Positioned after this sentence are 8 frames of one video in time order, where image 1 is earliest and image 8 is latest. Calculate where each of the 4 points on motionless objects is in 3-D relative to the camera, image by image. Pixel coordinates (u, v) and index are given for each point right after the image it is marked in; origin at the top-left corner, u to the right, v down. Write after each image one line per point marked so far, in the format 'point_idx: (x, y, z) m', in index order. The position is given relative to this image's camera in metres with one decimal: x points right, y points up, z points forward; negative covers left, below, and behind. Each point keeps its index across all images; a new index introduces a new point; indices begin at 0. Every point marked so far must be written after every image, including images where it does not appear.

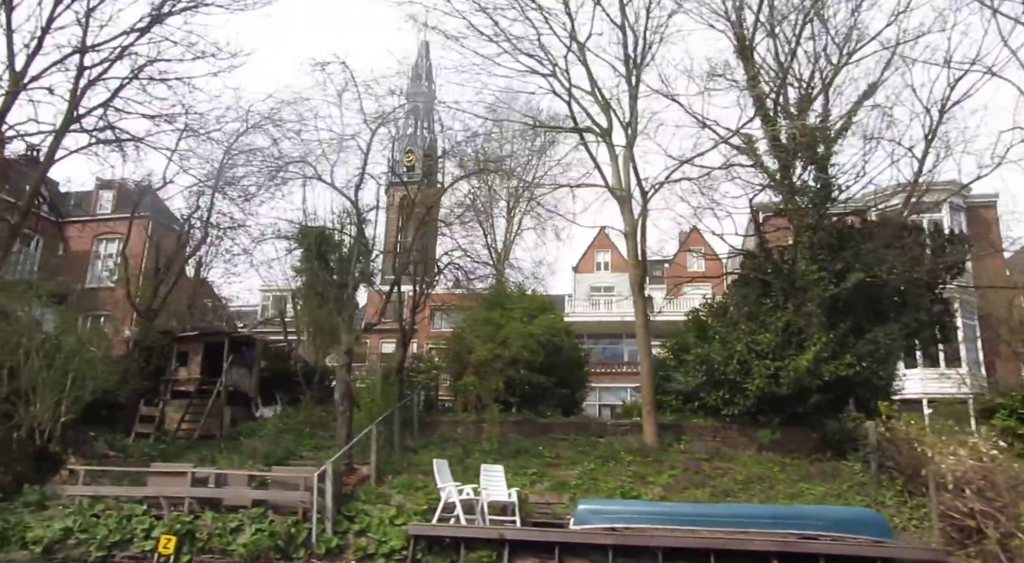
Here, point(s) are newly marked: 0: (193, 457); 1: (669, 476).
0: (-5.7, -3.1, +12.4) m
1: (+2.5, -3.2, +11.2) m
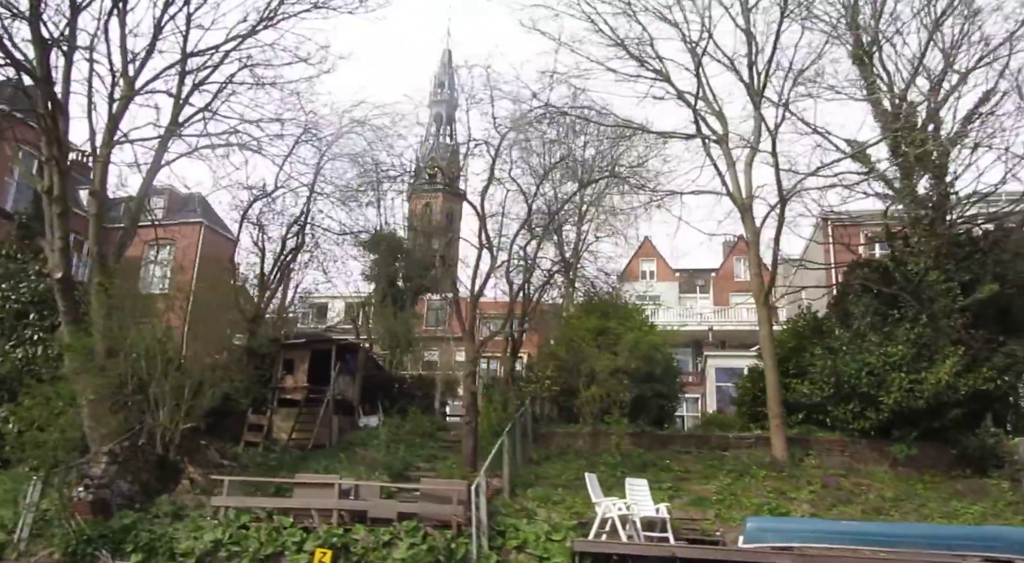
0: (-3.5, -3.3, +12.2) m
1: (+4.7, -3.3, +10.9) m
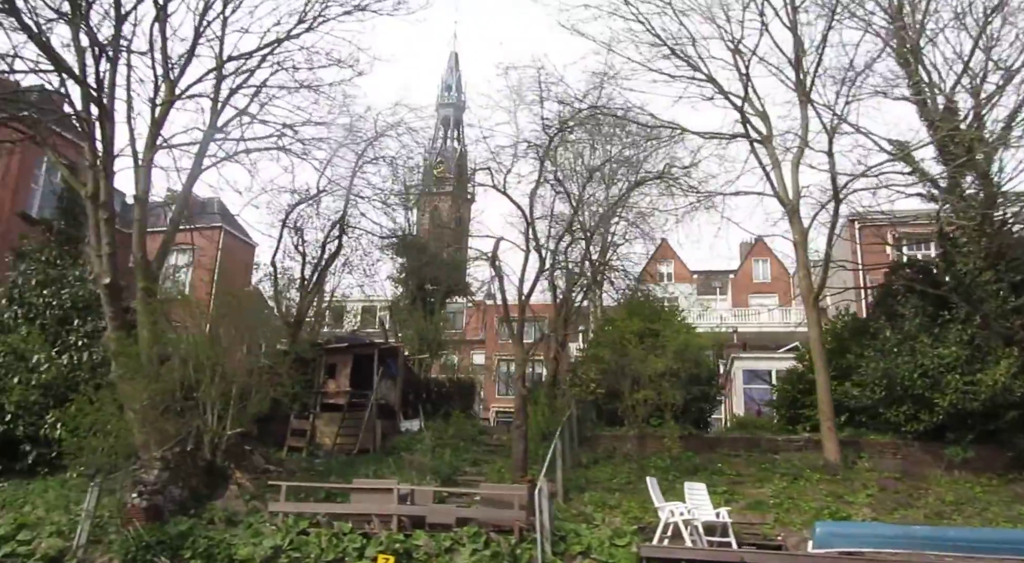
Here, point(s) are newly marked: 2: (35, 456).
0: (-2.7, -3.3, +12.1) m
1: (+5.5, -3.3, +10.7) m
2: (-8.4, -3.1, +12.2) m
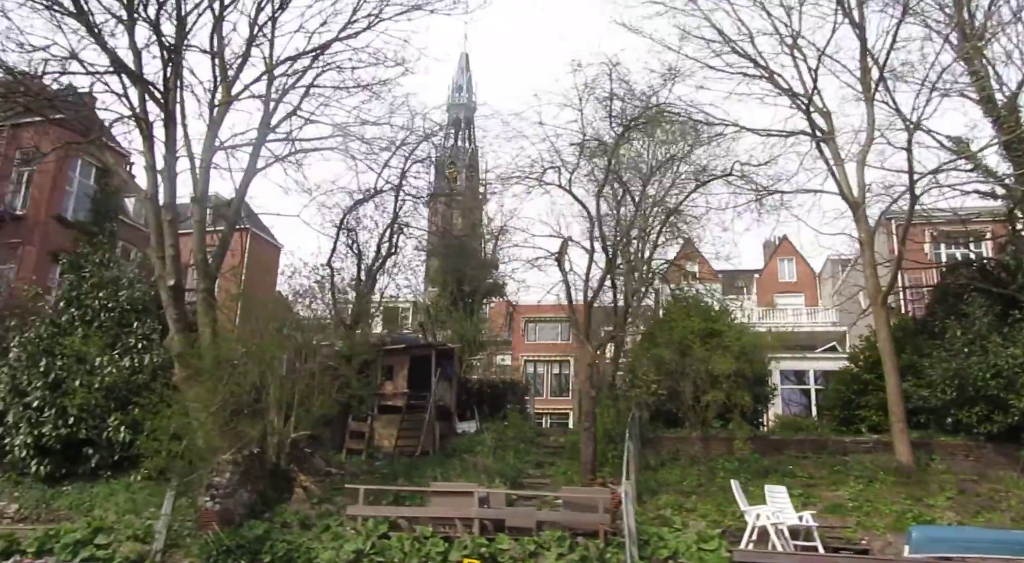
0: (-1.5, -3.4, +12.0) m
1: (+6.7, -3.3, +10.5) m
2: (-7.3, -3.1, +12.1) m
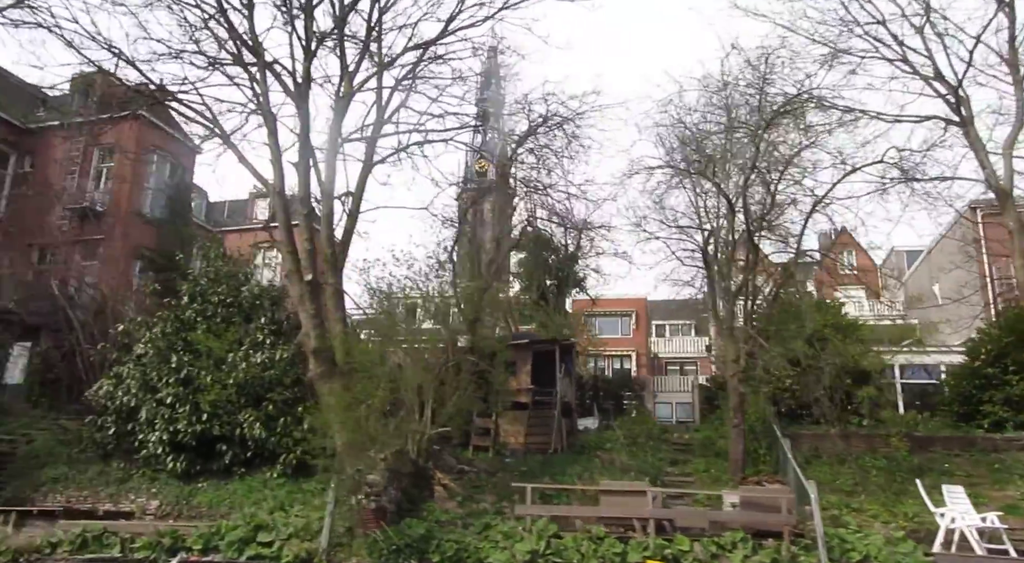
0: (+0.9, -3.2, +11.8) m
1: (+9.0, -3.2, +10.1) m
2: (-4.9, -3.0, +12.1) m
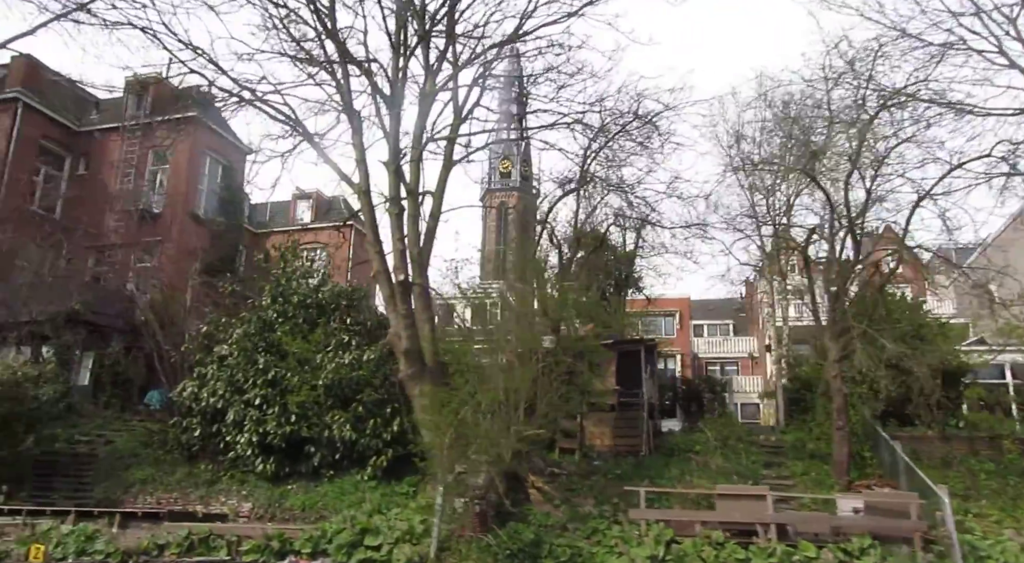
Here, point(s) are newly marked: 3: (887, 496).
0: (+2.4, -3.2, +11.6) m
1: (+10.5, -3.1, +9.7) m
2: (-3.3, -3.0, +12.0) m
3: (+4.8, -2.8, +8.9) m
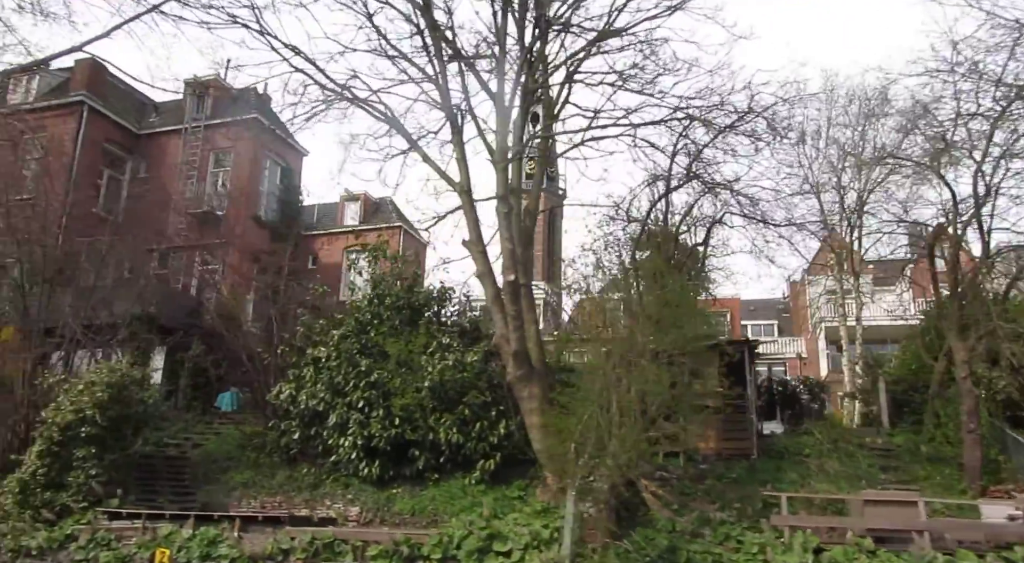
0: (+4.3, -3.2, +11.3) m
1: (+12.3, -3.1, +9.2) m
2: (-1.5, -3.1, +11.8) m
3: (+6.6, -2.8, +8.6) m
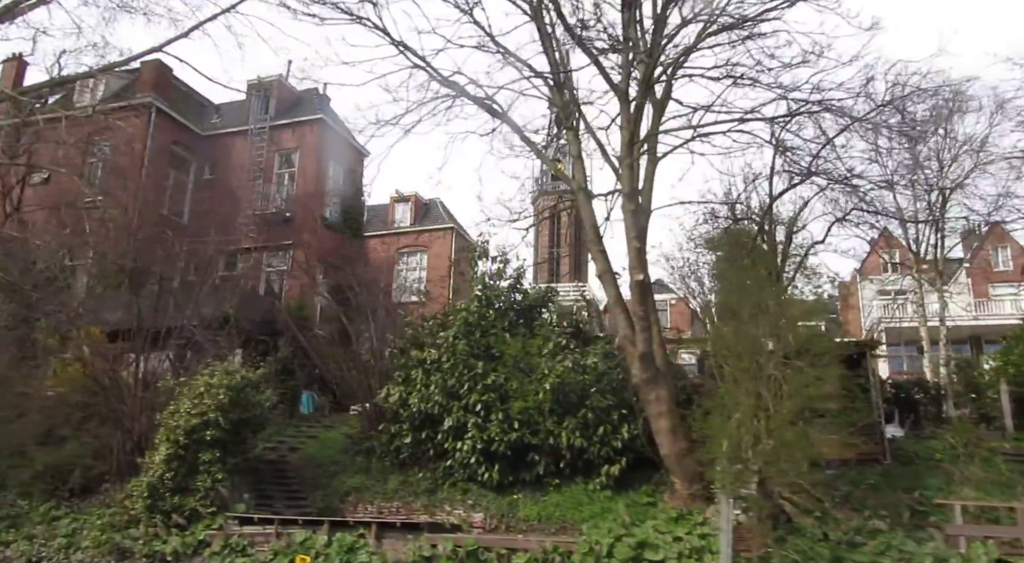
0: (+6.3, -3.2, +10.9) m
1: (+14.3, -3.0, +8.6) m
2: (+0.6, -3.1, +11.5) m
3: (+8.5, -2.7, +8.1) m
